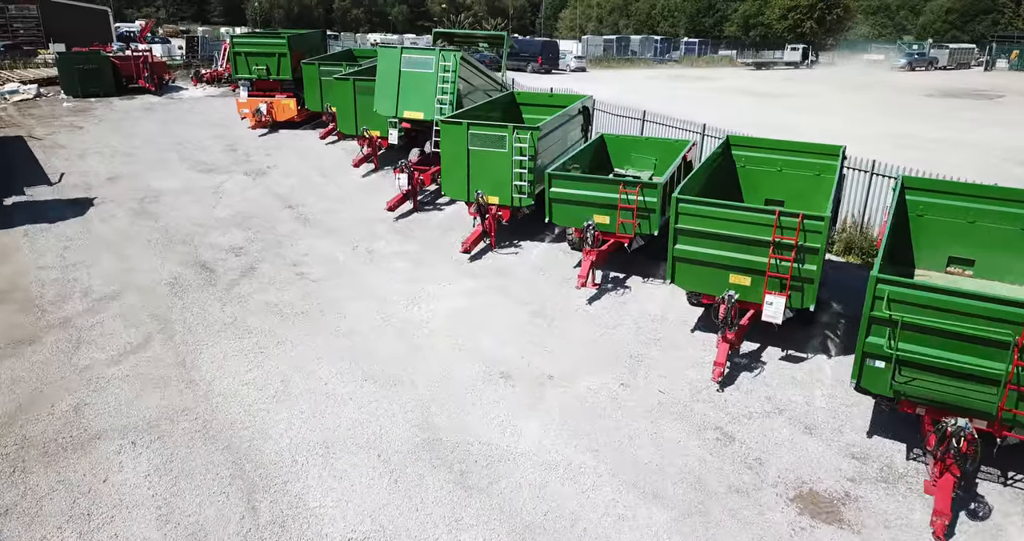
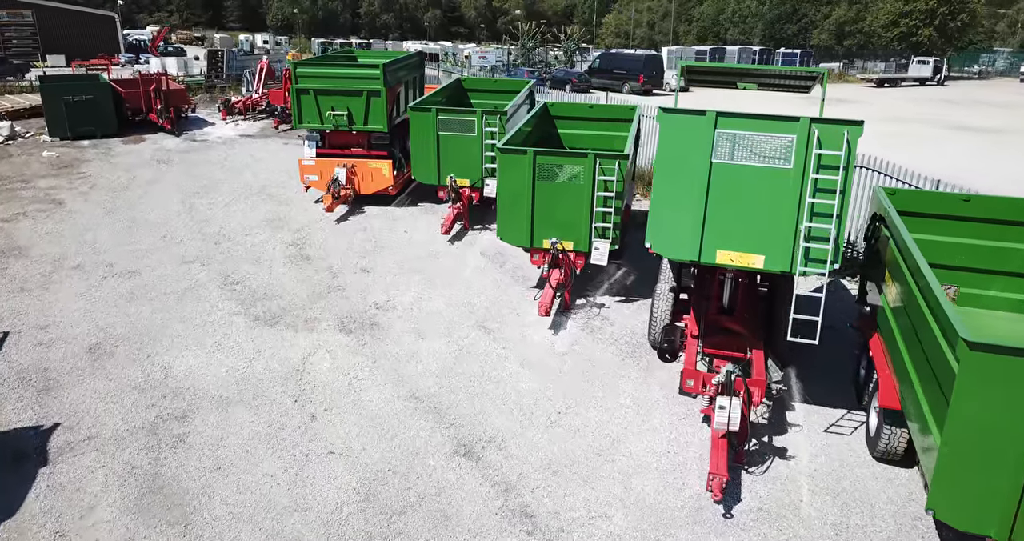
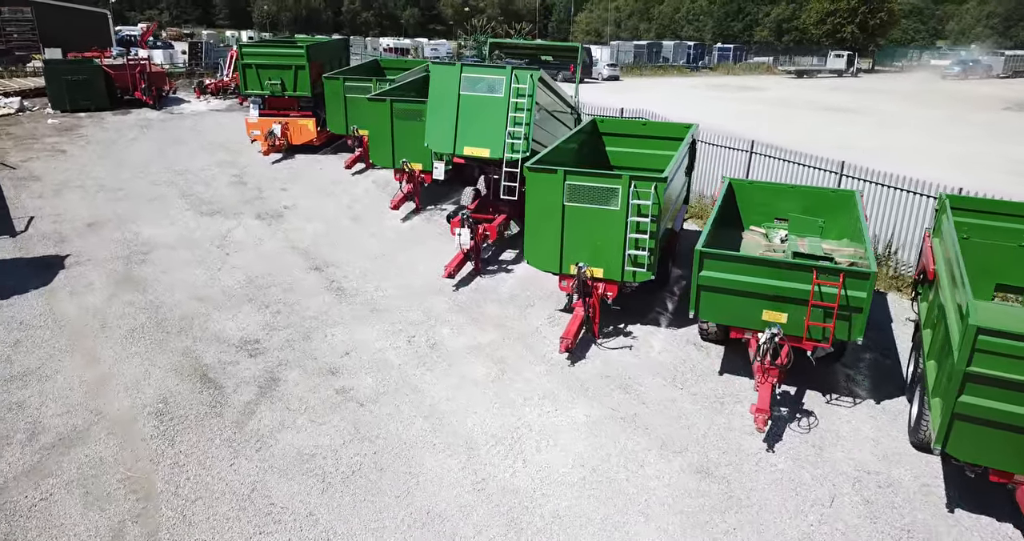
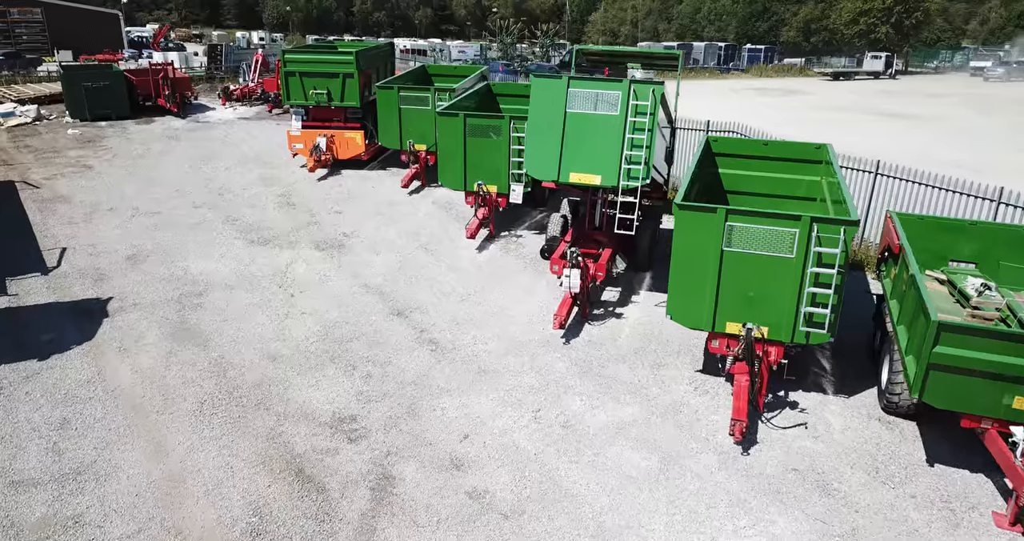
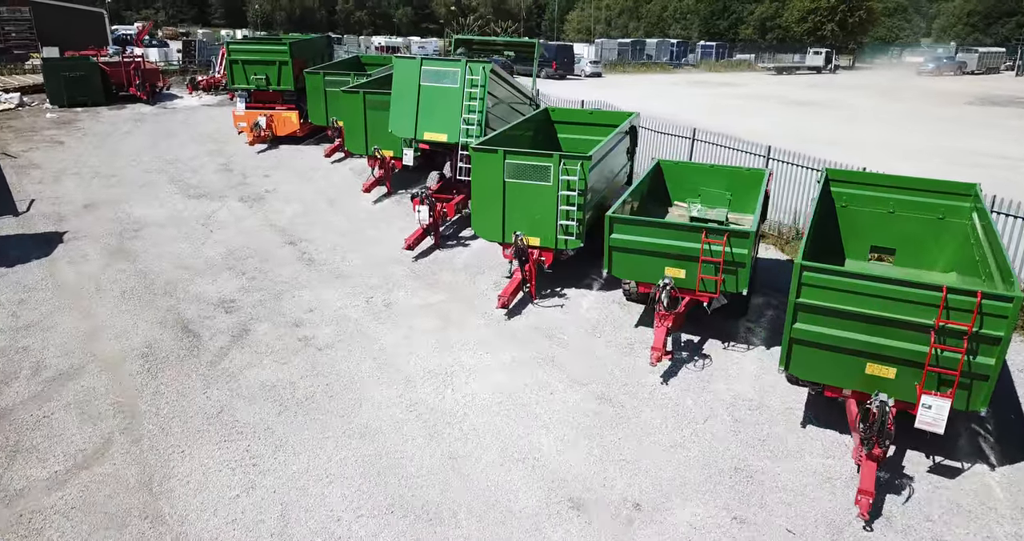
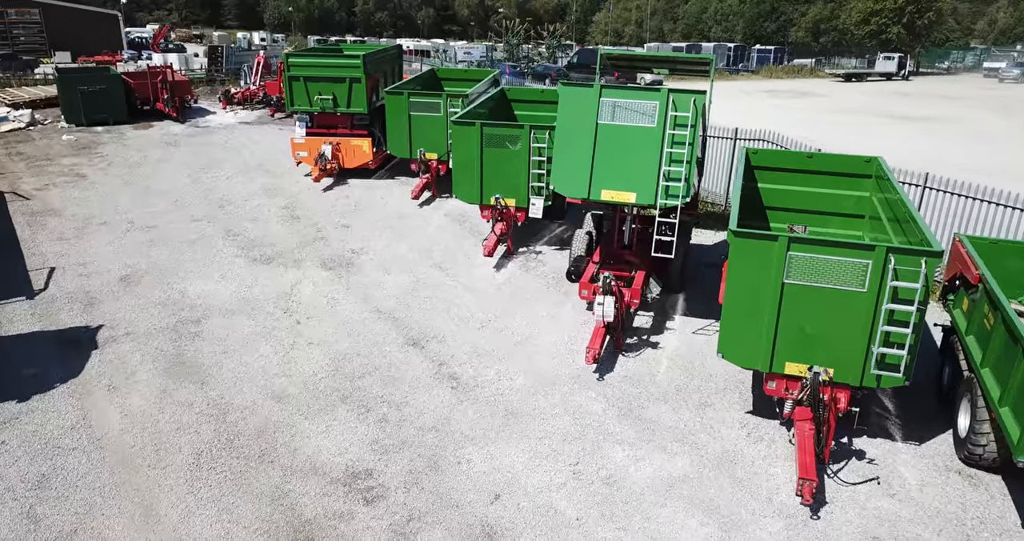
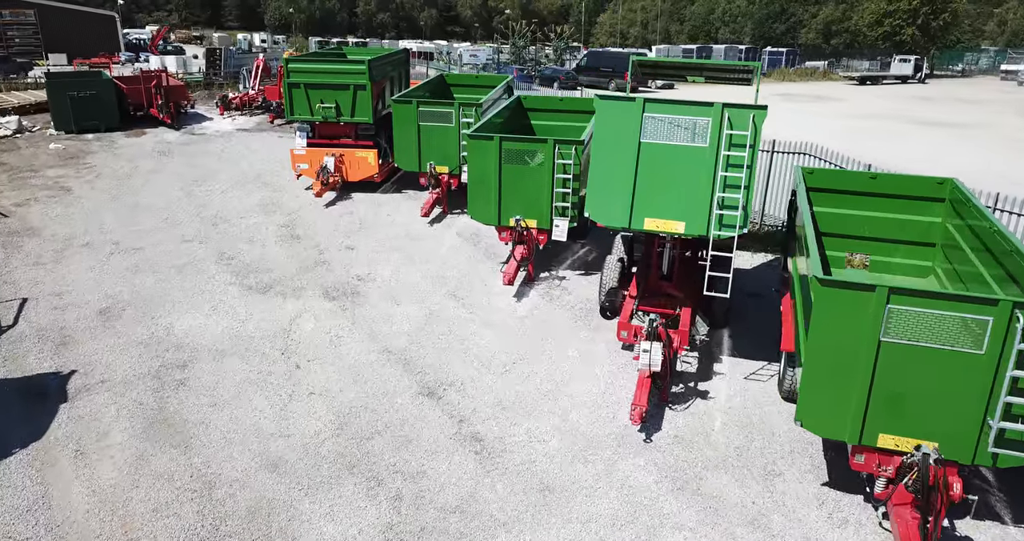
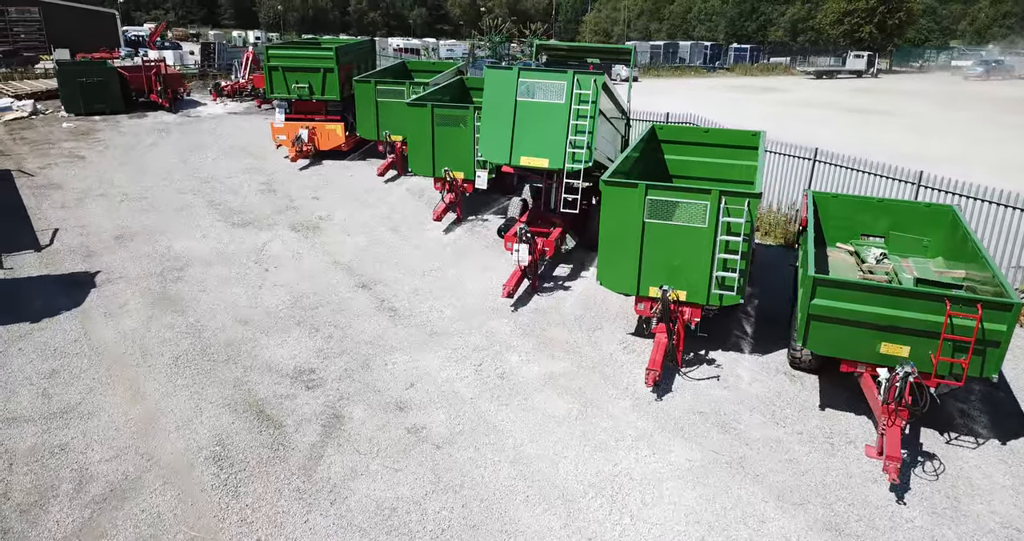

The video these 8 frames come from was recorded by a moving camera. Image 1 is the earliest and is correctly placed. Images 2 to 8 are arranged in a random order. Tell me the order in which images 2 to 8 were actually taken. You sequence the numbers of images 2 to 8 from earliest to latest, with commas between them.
5, 3, 8, 4, 6, 7, 2
